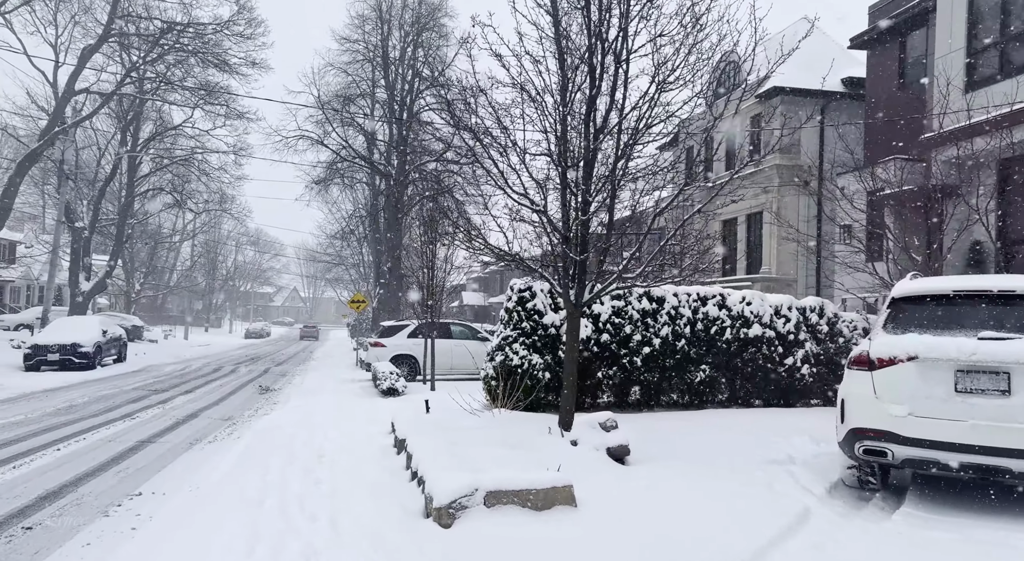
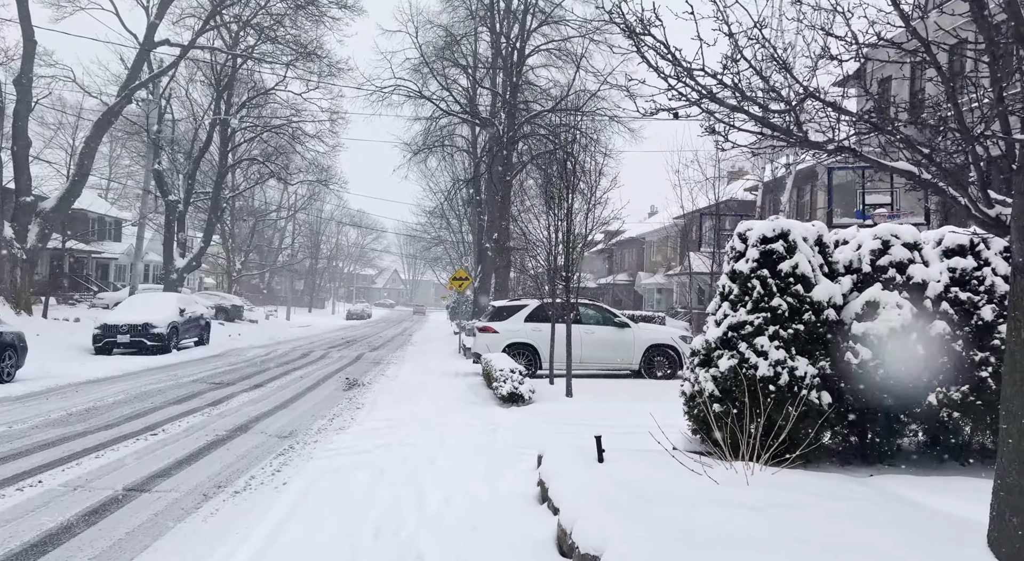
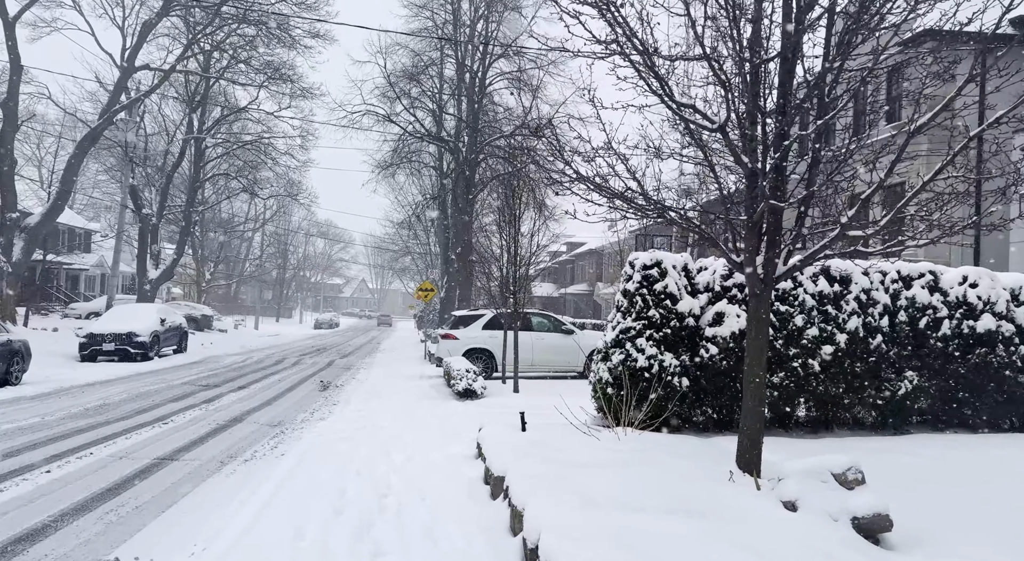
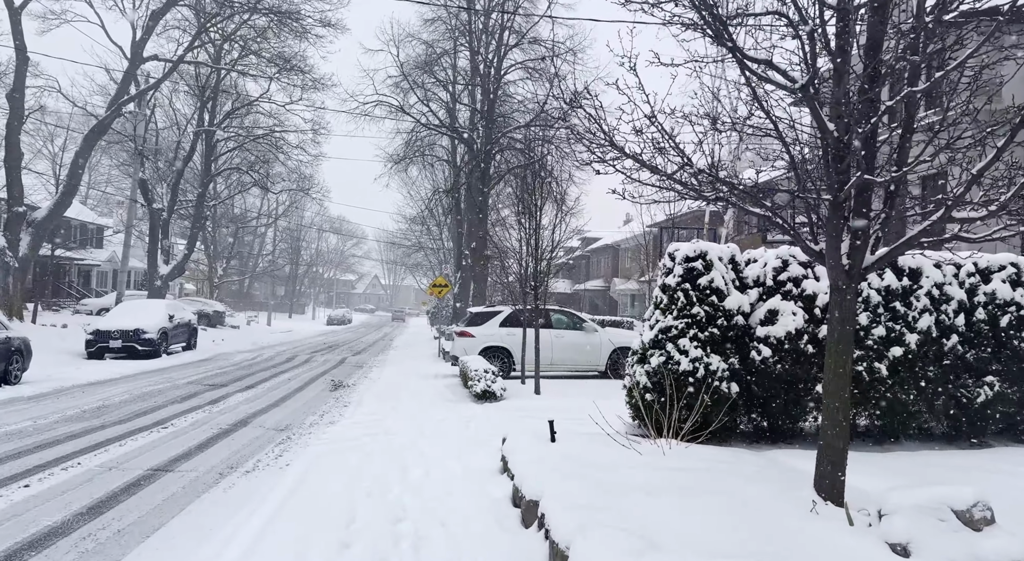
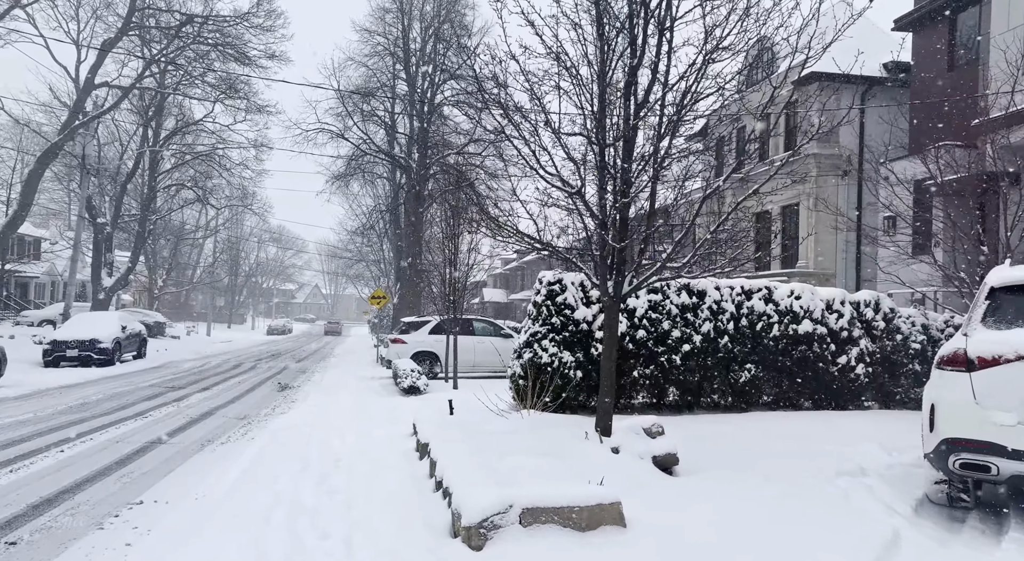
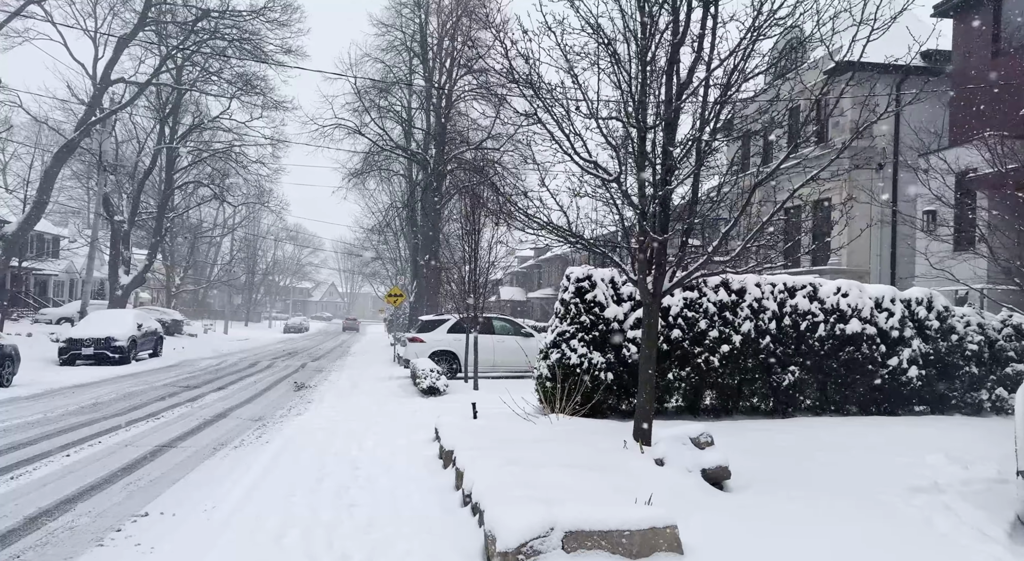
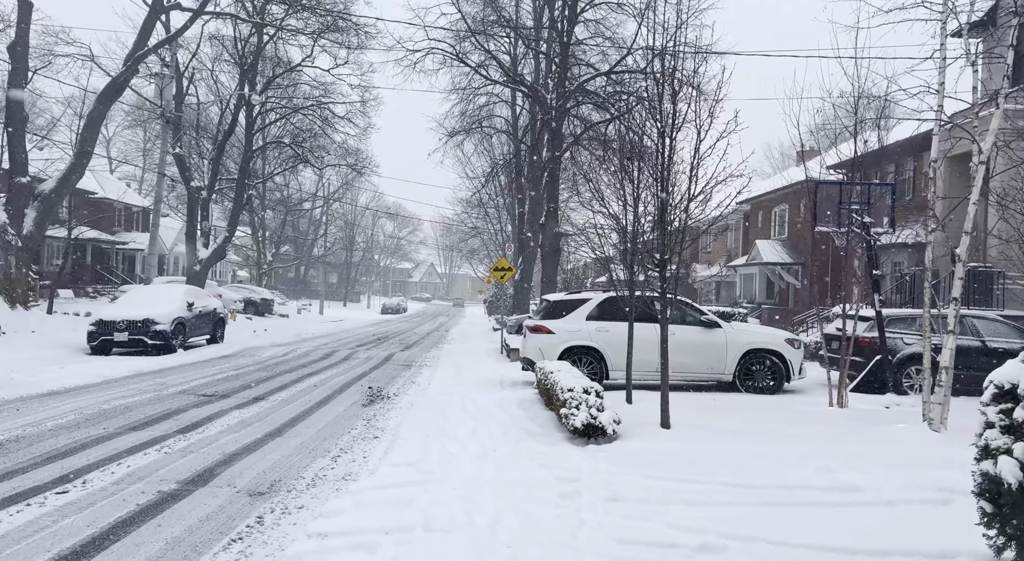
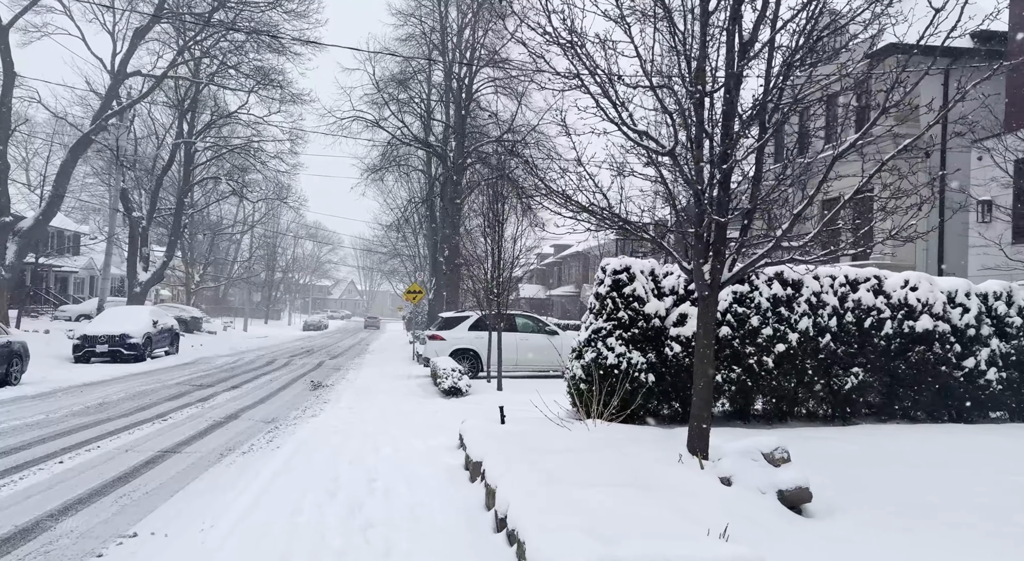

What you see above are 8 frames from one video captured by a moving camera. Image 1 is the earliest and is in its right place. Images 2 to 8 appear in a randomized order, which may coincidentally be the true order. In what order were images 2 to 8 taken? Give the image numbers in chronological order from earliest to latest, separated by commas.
5, 6, 8, 3, 4, 2, 7
